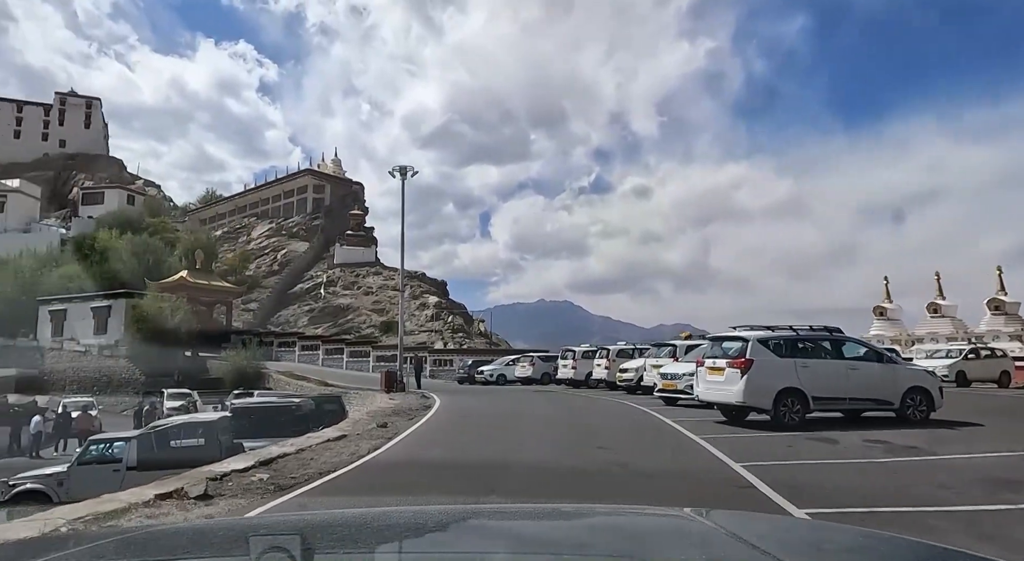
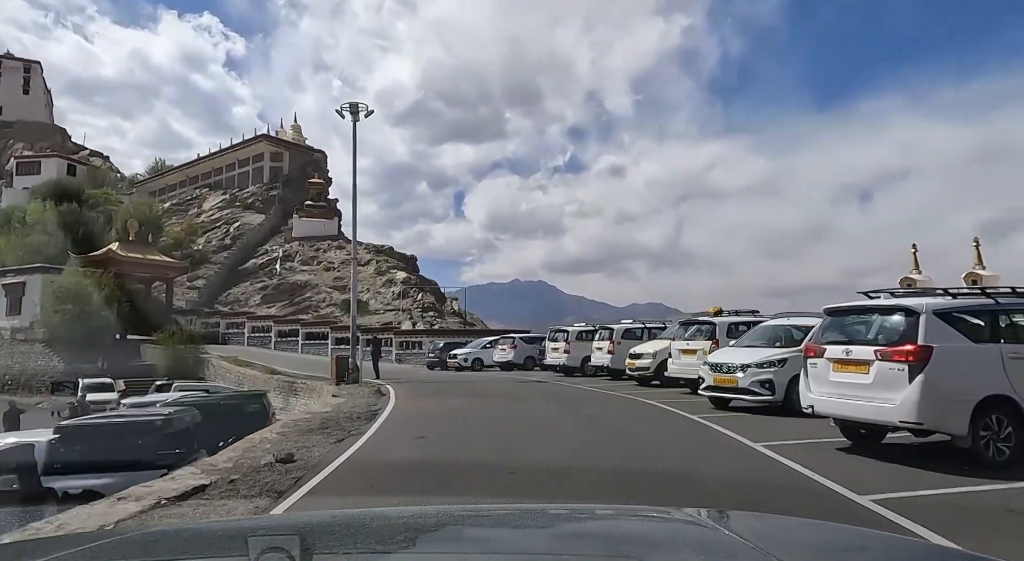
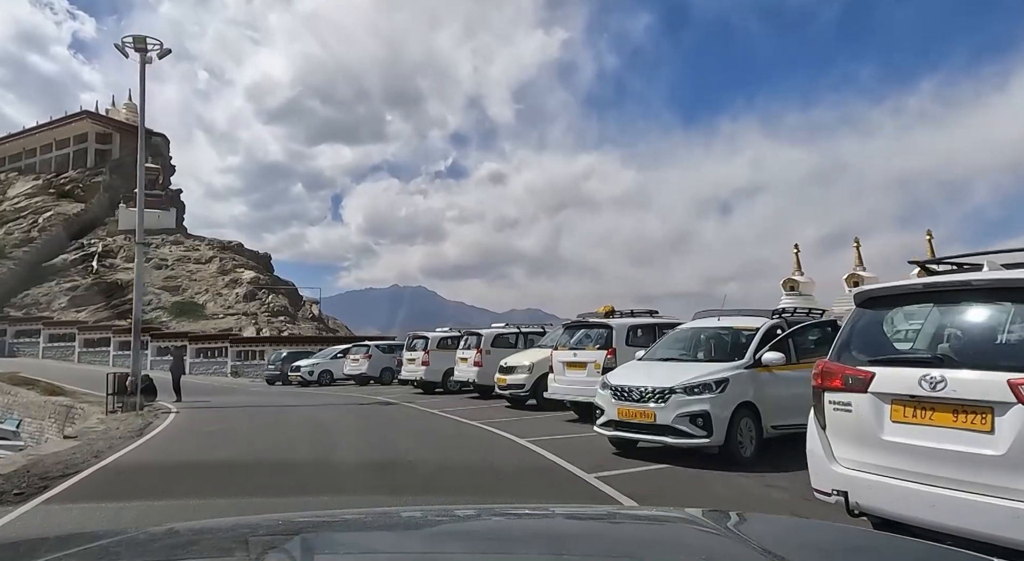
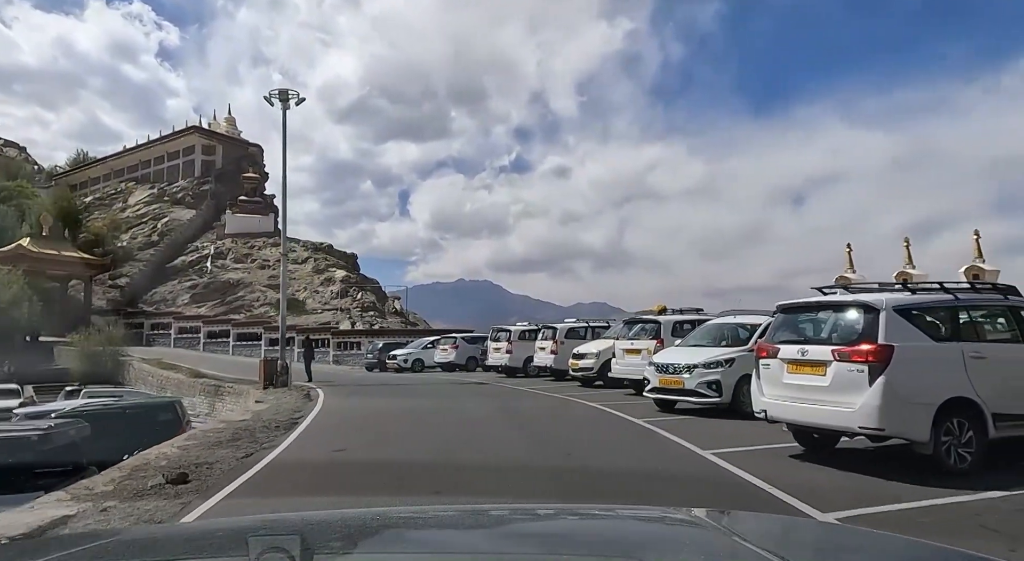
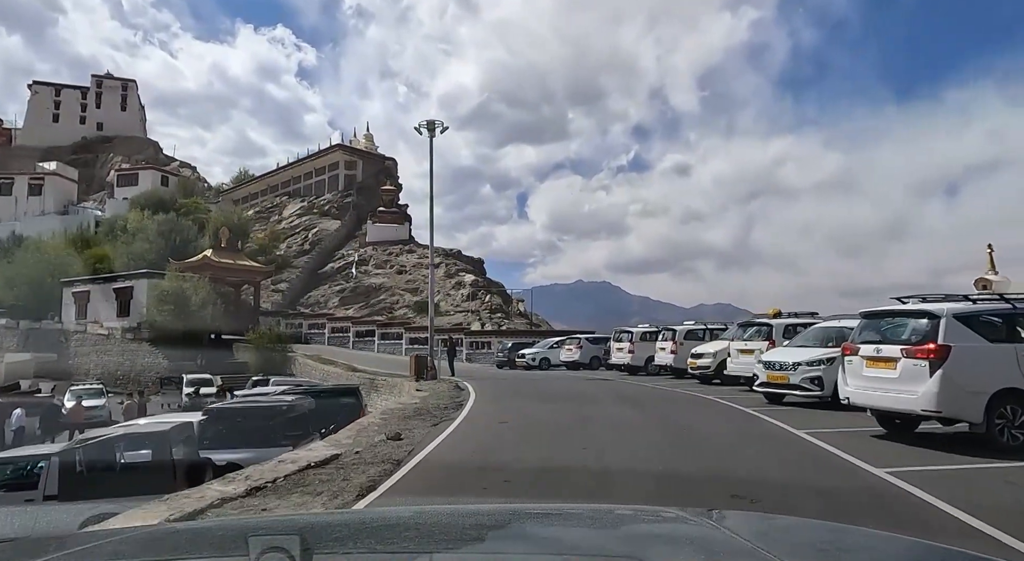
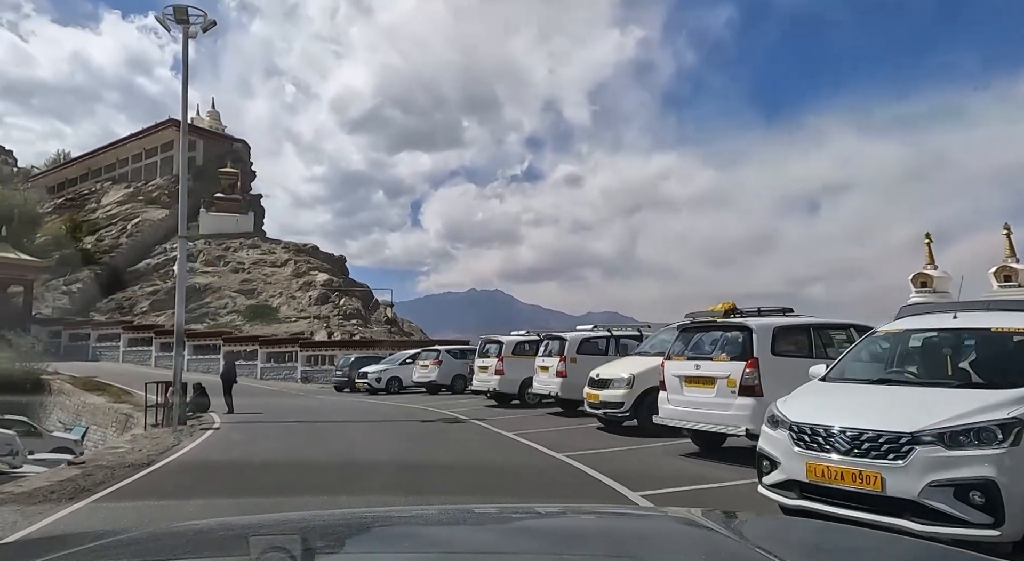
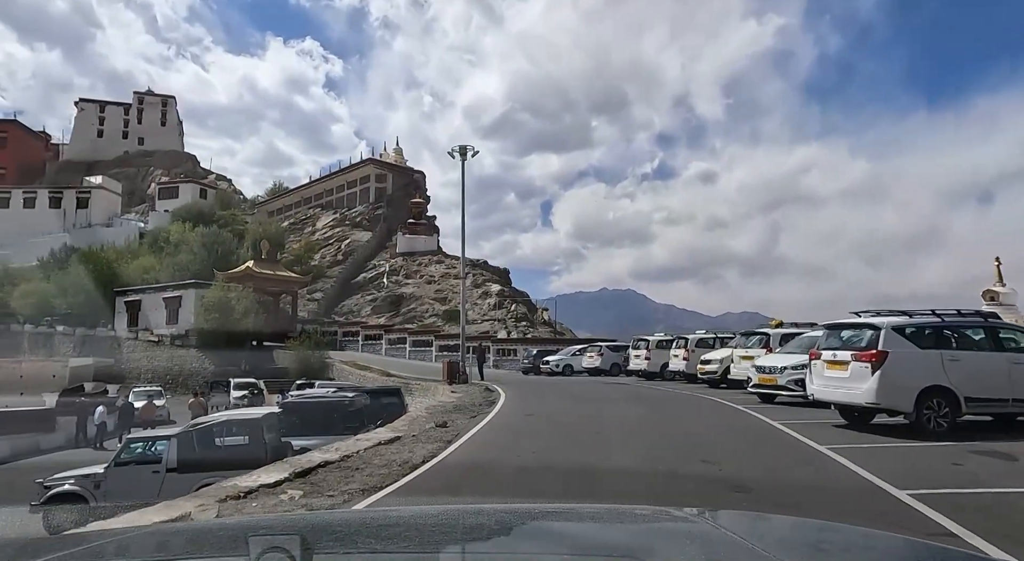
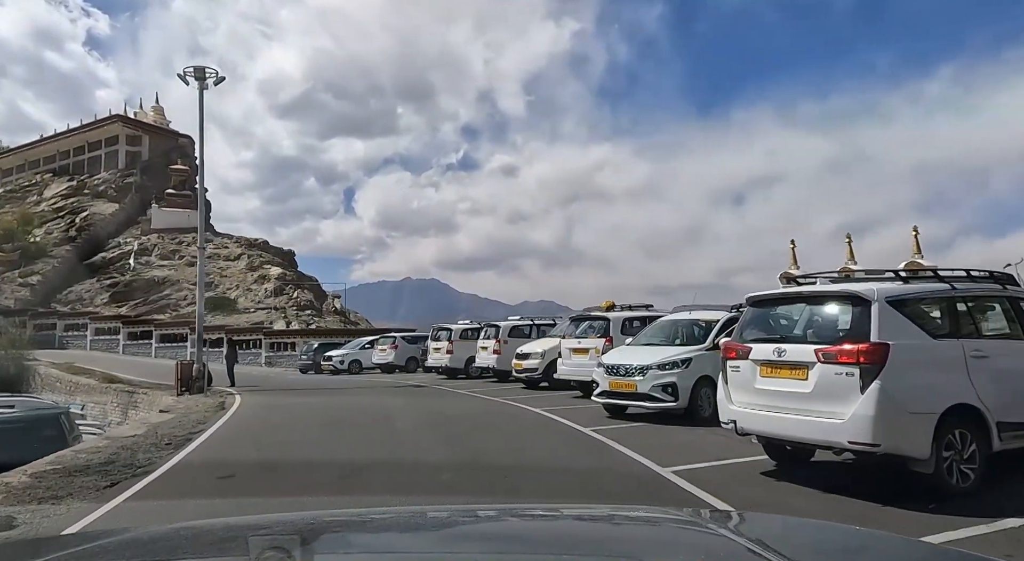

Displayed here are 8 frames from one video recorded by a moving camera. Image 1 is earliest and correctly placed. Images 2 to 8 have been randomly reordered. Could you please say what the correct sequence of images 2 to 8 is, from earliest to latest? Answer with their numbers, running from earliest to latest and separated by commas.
7, 5, 2, 4, 8, 3, 6
